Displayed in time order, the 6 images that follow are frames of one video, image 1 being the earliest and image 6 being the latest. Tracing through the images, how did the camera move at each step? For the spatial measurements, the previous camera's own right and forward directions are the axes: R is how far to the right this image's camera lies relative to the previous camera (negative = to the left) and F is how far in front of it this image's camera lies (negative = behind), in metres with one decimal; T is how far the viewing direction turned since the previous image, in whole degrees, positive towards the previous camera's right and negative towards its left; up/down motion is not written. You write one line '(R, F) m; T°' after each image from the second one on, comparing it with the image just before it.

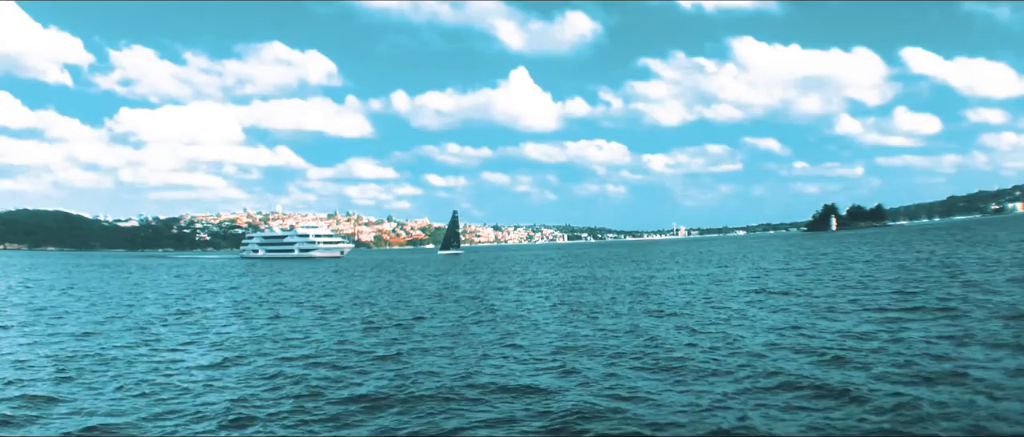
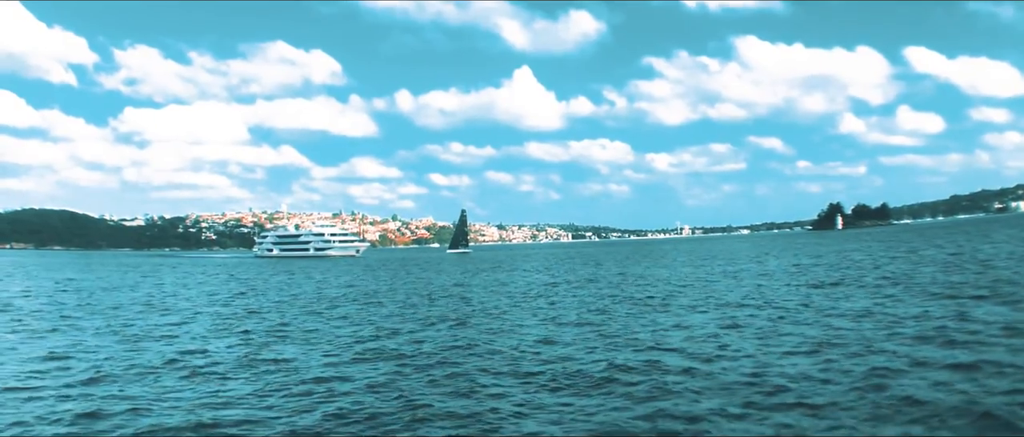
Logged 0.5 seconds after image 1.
(-1.6, -1.8) m; 0°
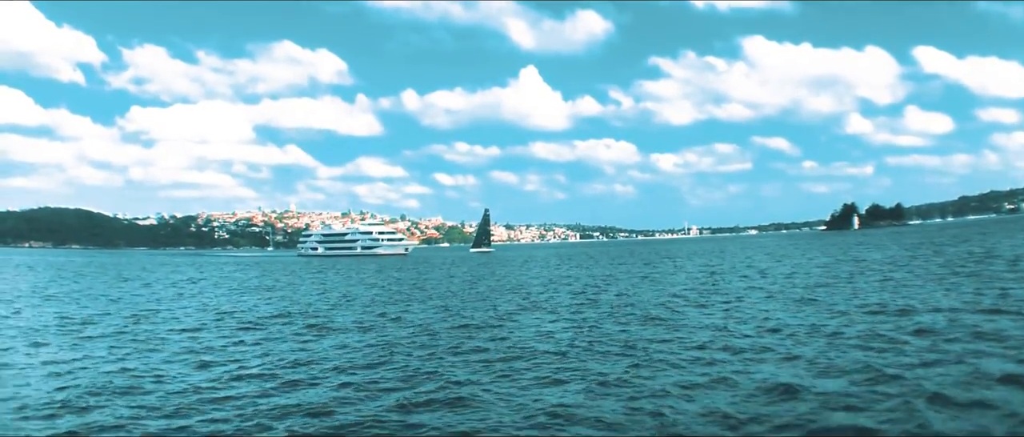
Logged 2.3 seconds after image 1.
(+1.0, +0.7) m; -1°
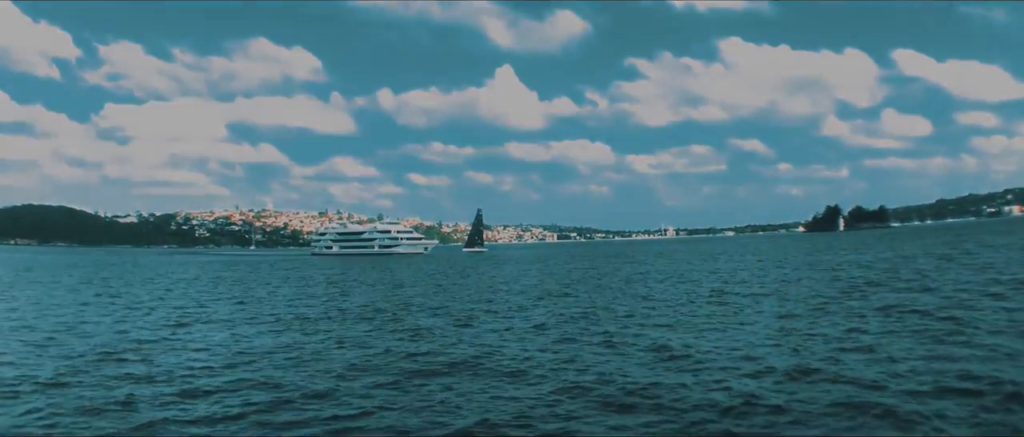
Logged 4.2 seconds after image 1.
(-2.3, -0.1) m; +2°
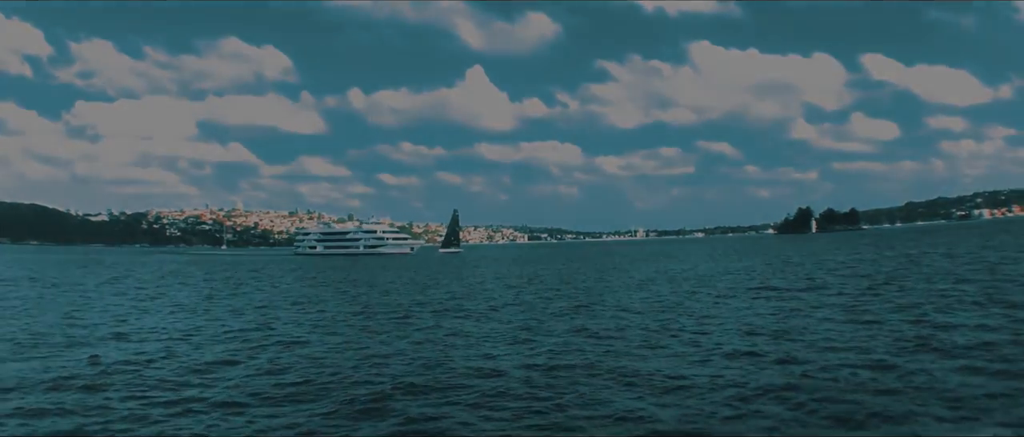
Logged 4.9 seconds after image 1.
(-2.3, 0.0) m; +3°
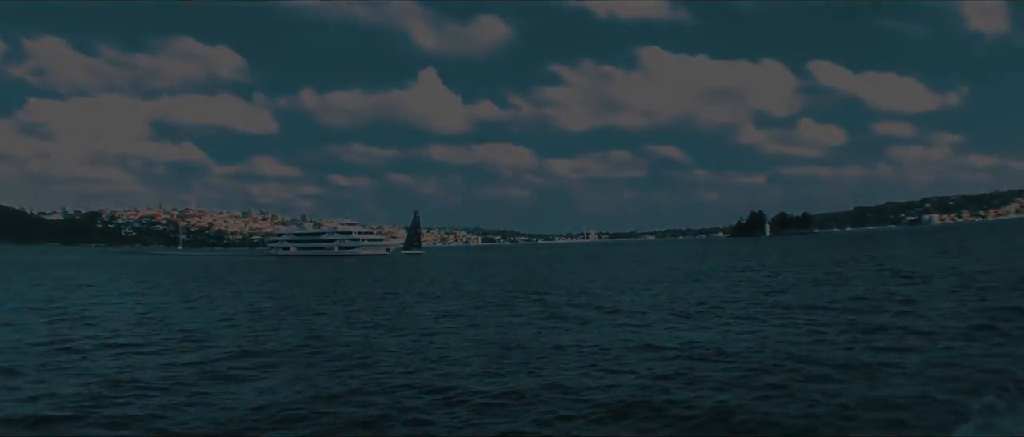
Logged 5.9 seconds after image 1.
(-3.3, -1.1) m; +4°
